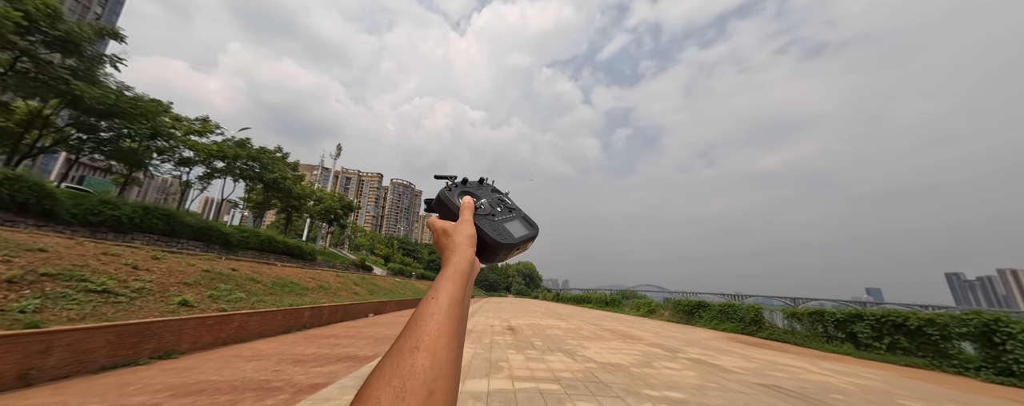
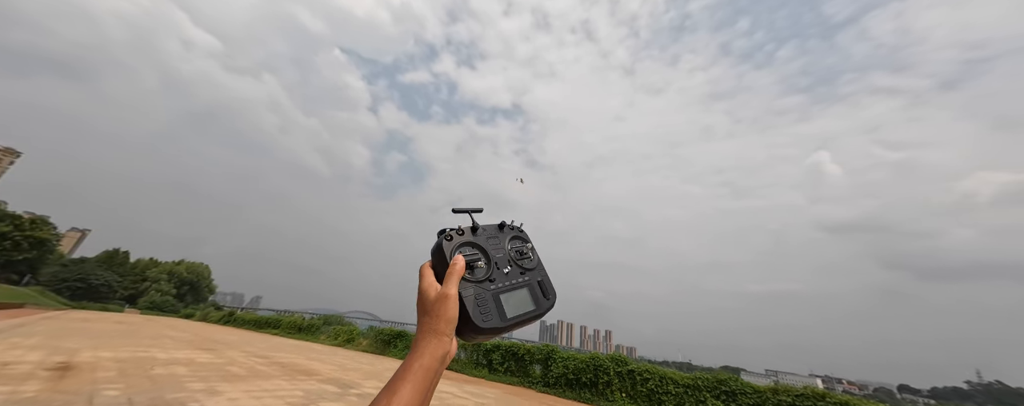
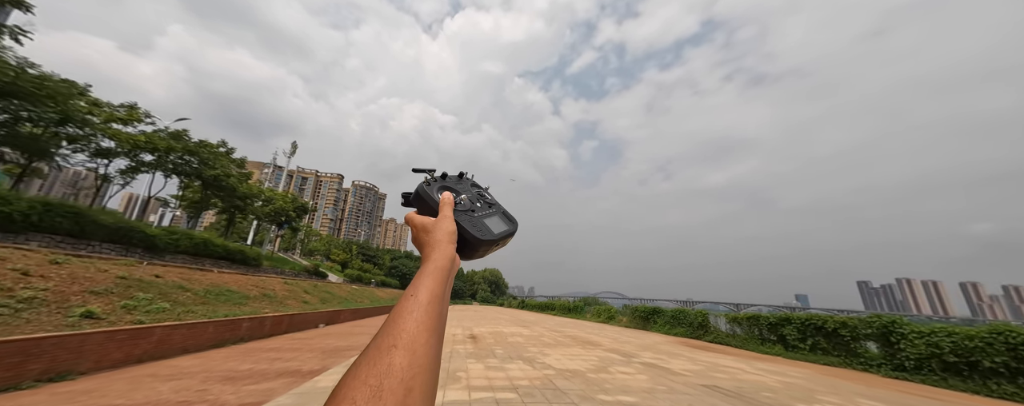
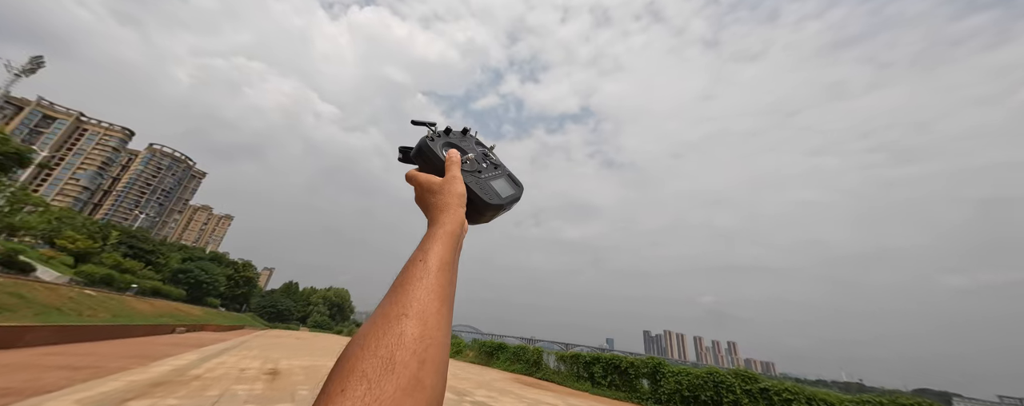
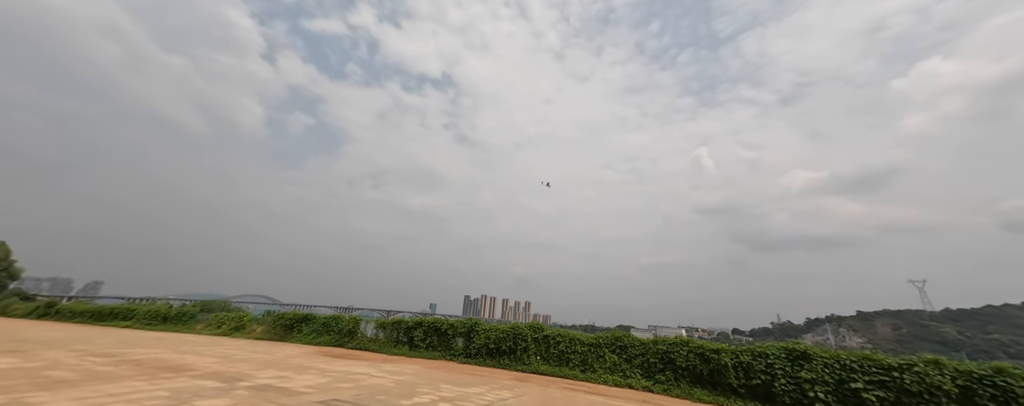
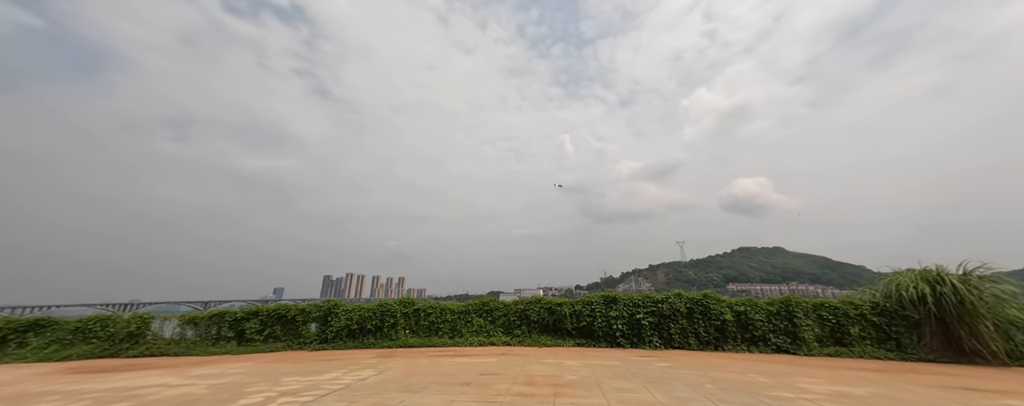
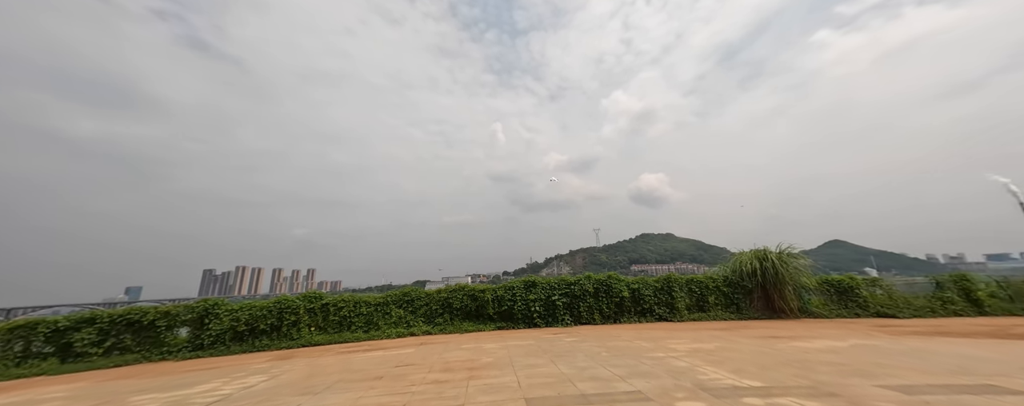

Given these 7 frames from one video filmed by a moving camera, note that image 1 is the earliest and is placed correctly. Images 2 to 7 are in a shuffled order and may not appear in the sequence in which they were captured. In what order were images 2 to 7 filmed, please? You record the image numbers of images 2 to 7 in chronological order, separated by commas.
3, 4, 2, 5, 6, 7
